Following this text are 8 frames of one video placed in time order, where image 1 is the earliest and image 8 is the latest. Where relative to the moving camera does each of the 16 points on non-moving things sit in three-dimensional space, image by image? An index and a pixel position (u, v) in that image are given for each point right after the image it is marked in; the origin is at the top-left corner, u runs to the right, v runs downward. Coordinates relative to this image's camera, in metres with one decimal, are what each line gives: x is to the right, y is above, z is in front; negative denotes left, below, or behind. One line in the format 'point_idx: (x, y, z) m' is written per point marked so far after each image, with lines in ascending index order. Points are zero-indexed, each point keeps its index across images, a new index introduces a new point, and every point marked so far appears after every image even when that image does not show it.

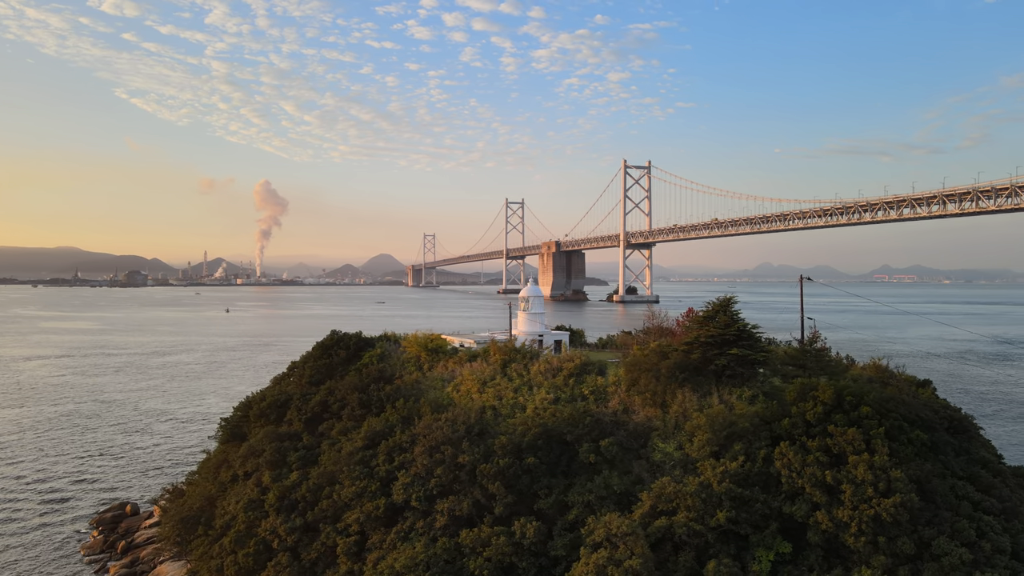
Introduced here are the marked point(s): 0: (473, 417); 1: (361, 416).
0: (-0.6, -1.9, +9.5) m
1: (-2.5, -2.2, +10.9) m
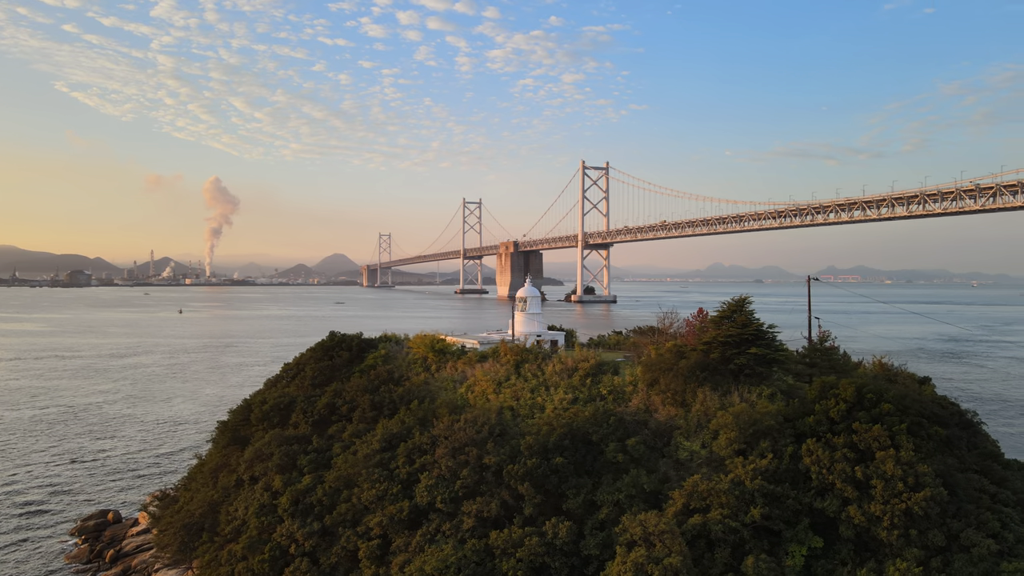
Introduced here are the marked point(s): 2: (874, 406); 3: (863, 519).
0: (-0.3, -1.9, +9.4) m
1: (-2.3, -2.2, +10.7) m
2: (+4.5, -1.5, +8.0) m
3: (+3.8, -2.5, +6.9) m
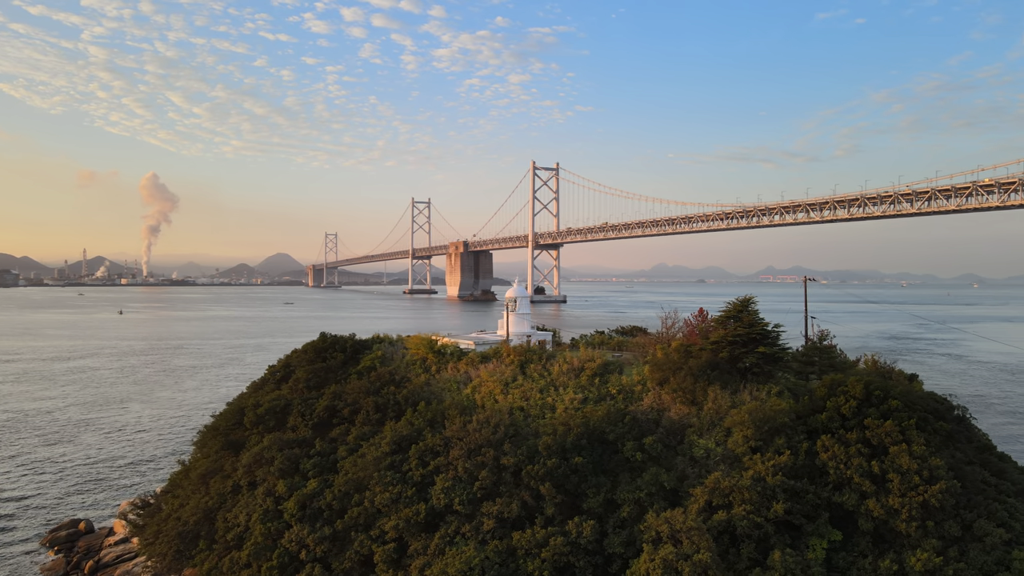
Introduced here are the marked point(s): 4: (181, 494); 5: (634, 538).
0: (-0.1, -1.9, +9.4) m
1: (-2.2, -2.2, +10.6) m
2: (+4.7, -1.5, +8.2) m
3: (+4.1, -2.5, +7.2) m
4: (-6.6, -4.1, +12.8) m
5: (+1.5, -3.0, +7.7) m
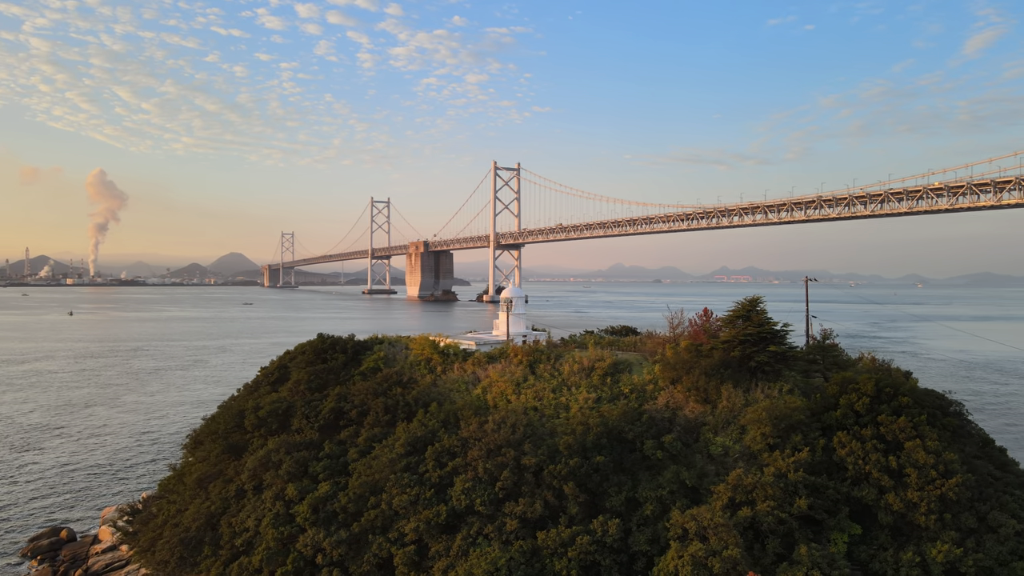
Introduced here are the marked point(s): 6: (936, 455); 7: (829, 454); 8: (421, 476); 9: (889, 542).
0: (+0.1, -1.9, +9.4) m
1: (-2.0, -2.2, +10.5) m
2: (+5.0, -1.5, +8.5) m
3: (+4.5, -2.5, +7.4) m
4: (-6.5, -4.1, +12.5) m
5: (+1.8, -3.0, +7.8) m
6: (+5.0, -2.0, +7.6) m
7: (+4.0, -2.1, +8.1) m
8: (-1.3, -2.6, +9.1) m
9: (+4.3, -2.9, +7.3) m
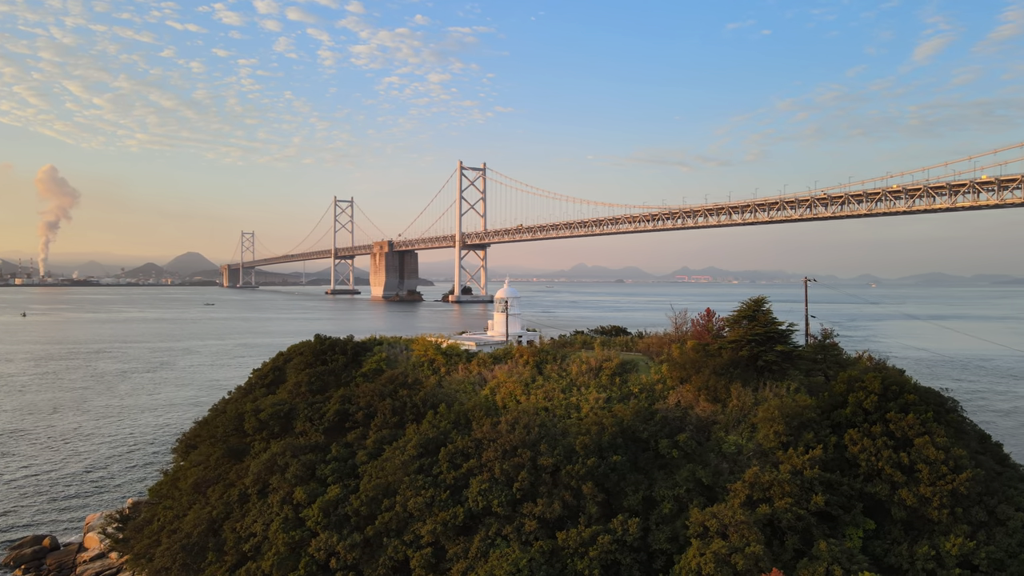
0: (+0.3, -1.9, +9.4) m
1: (-1.9, -2.2, +10.4) m
2: (+5.2, -1.5, +8.7) m
3: (+4.7, -2.5, +7.5) m
4: (-6.5, -4.1, +12.2) m
5: (+2.0, -3.0, +7.9) m
6: (+5.3, -2.0, +7.8) m
7: (+4.2, -2.1, +8.3) m
8: (-1.1, -2.7, +9.0) m
9: (+4.6, -2.9, +7.5) m
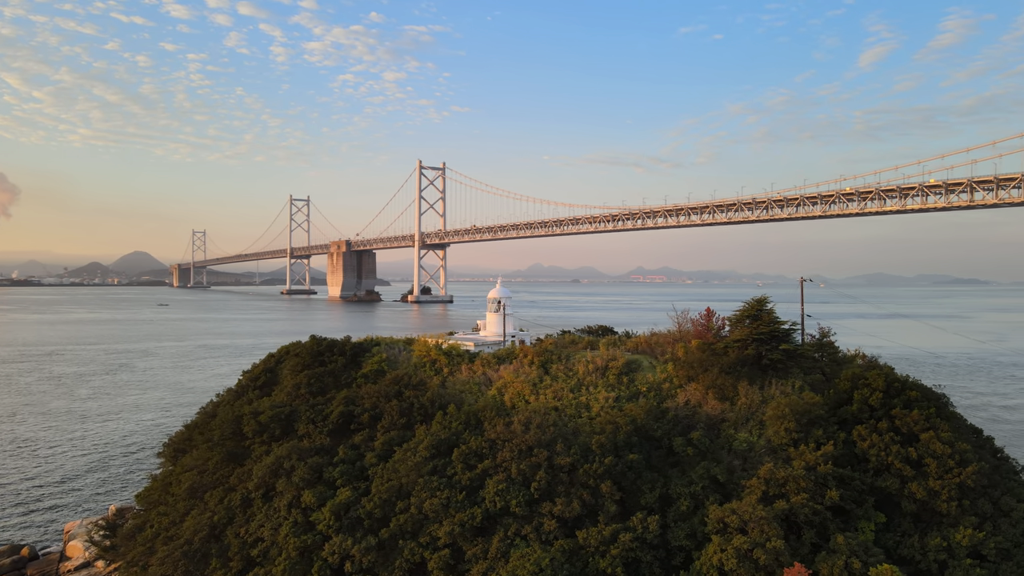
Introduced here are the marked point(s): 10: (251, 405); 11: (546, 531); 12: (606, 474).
0: (+0.5, -1.9, +9.5) m
1: (-1.7, -2.2, +10.3) m
2: (+5.4, -1.5, +9.0) m
3: (+5.0, -2.5, +7.8) m
4: (-6.4, -4.1, +11.9) m
5: (+2.3, -3.0, +8.0) m
6: (+5.5, -2.0, +8.1) m
7: (+4.5, -2.1, +8.5) m
8: (-0.9, -2.7, +9.0) m
9: (+4.8, -2.9, +7.8) m
10: (-5.2, -2.3, +12.7) m
11: (+0.4, -3.1, +8.1) m
12: (+1.2, -2.4, +8.4) m
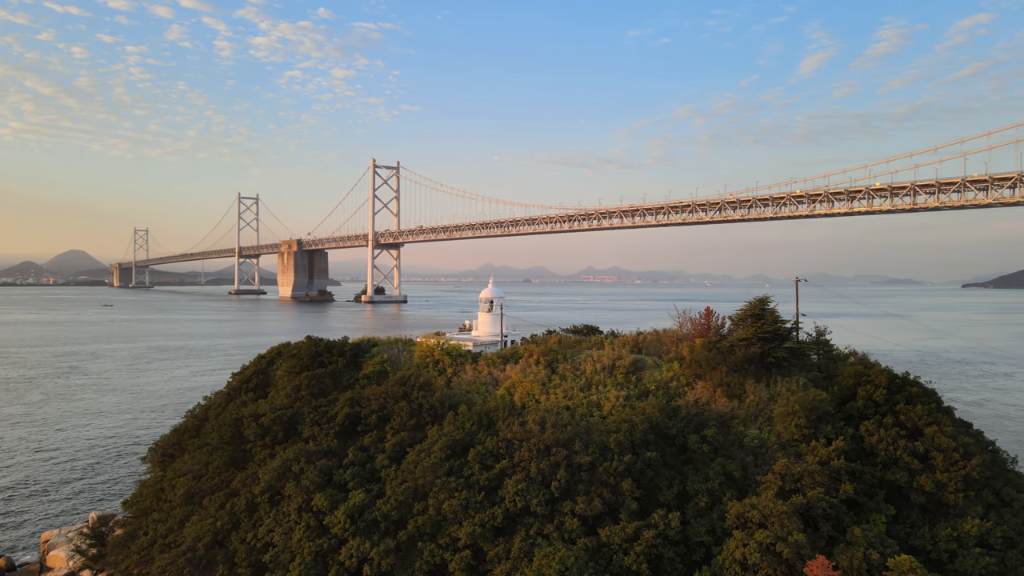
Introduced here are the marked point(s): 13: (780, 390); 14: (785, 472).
0: (+0.7, -1.9, +9.5) m
1: (-1.6, -2.2, +10.3) m
2: (+5.7, -1.5, +9.3) m
3: (+5.3, -2.5, +8.1) m
4: (-6.3, -4.1, +11.6) m
5: (+2.6, -3.0, +8.2) m
6: (+5.8, -2.0, +8.4) m
7: (+4.7, -2.1, +8.8) m
8: (-0.6, -2.7, +9.0) m
9: (+5.1, -2.9, +8.1) m
10: (-5.1, -2.3, +12.4) m
11: (+0.7, -3.1, +8.2) m
12: (+1.5, -2.4, +8.5) m
13: (+4.1, -1.6, +9.8) m
14: (+3.5, -2.4, +8.3) m
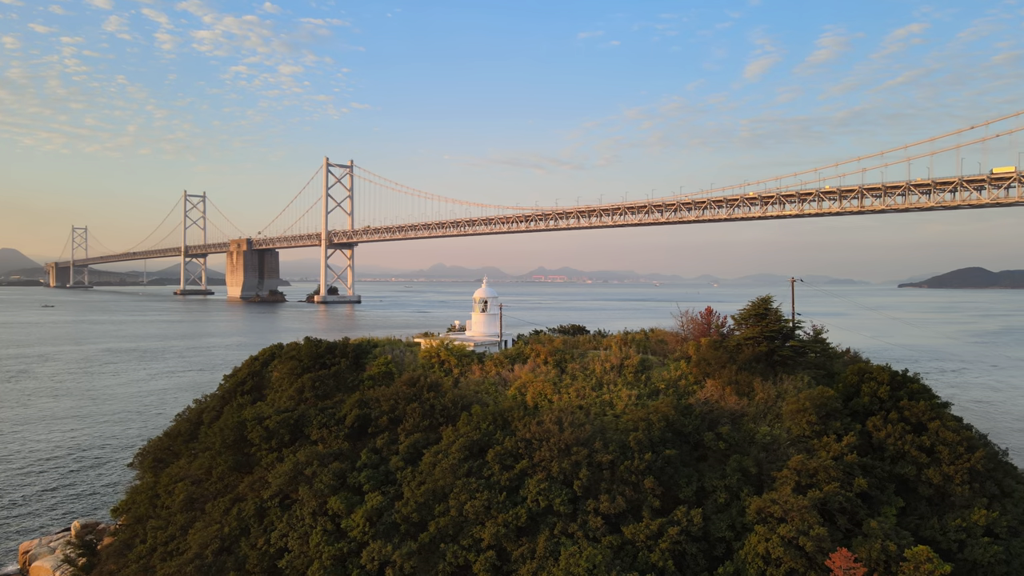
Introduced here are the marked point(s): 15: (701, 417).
0: (+1.0, -1.9, +9.6) m
1: (-1.4, -2.2, +10.2) m
2: (+5.9, -1.5, +9.6) m
3: (+5.6, -2.5, +8.4) m
4: (-6.2, -4.1, +11.3) m
5: (+2.9, -3.0, +8.3) m
6: (+6.1, -2.0, +8.8) m
7: (+5.0, -2.1, +9.1) m
8: (-0.4, -2.7, +9.0) m
9: (+5.4, -2.9, +8.4) m
10: (-5.0, -2.3, +12.2) m
11: (+1.0, -3.1, +8.3) m
12: (+1.8, -2.4, +8.6) m
13: (+4.3, -1.6, +10.1) m
14: (+3.8, -2.4, +8.5) m
15: (+2.8, -1.9, +9.6) m
